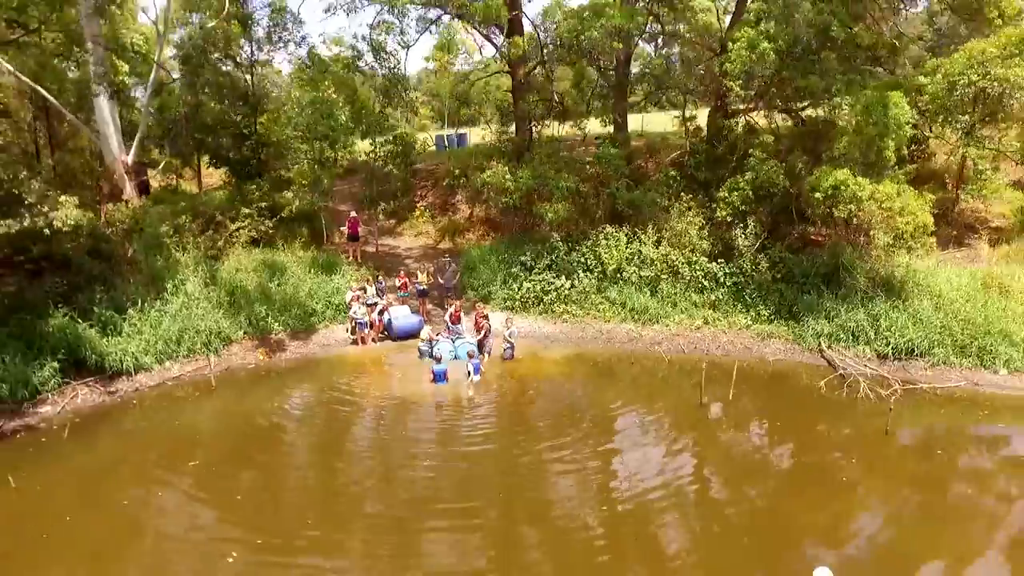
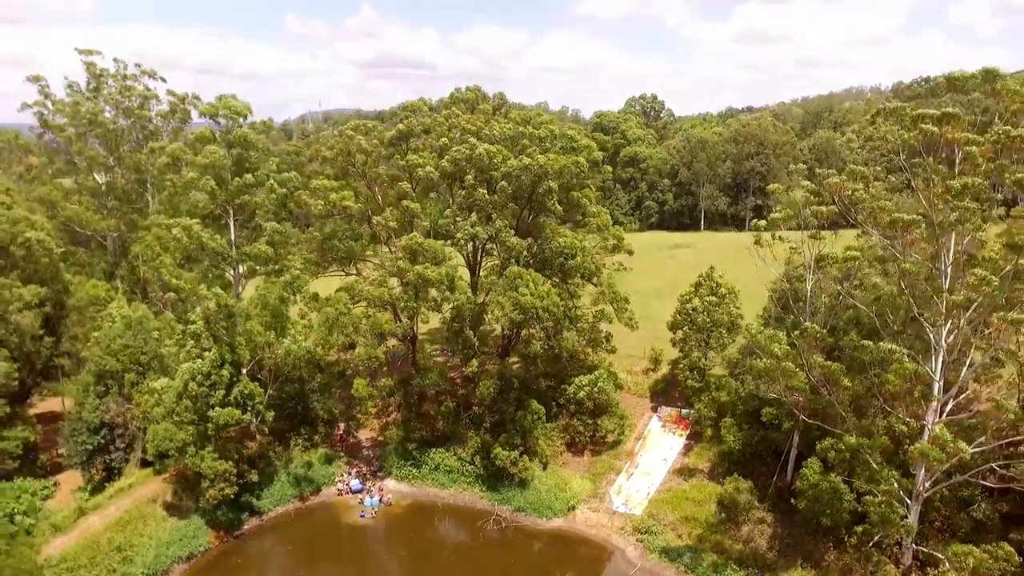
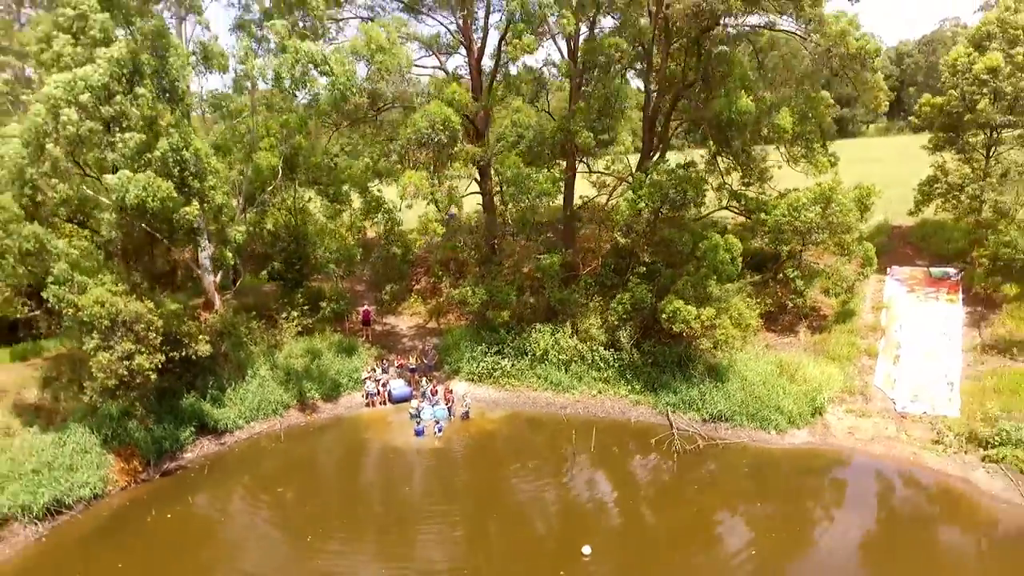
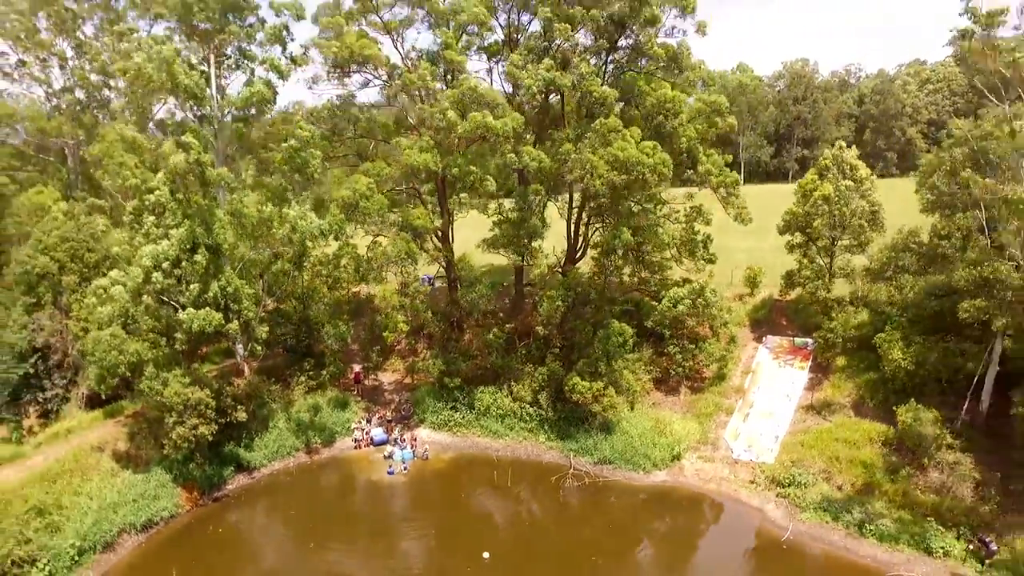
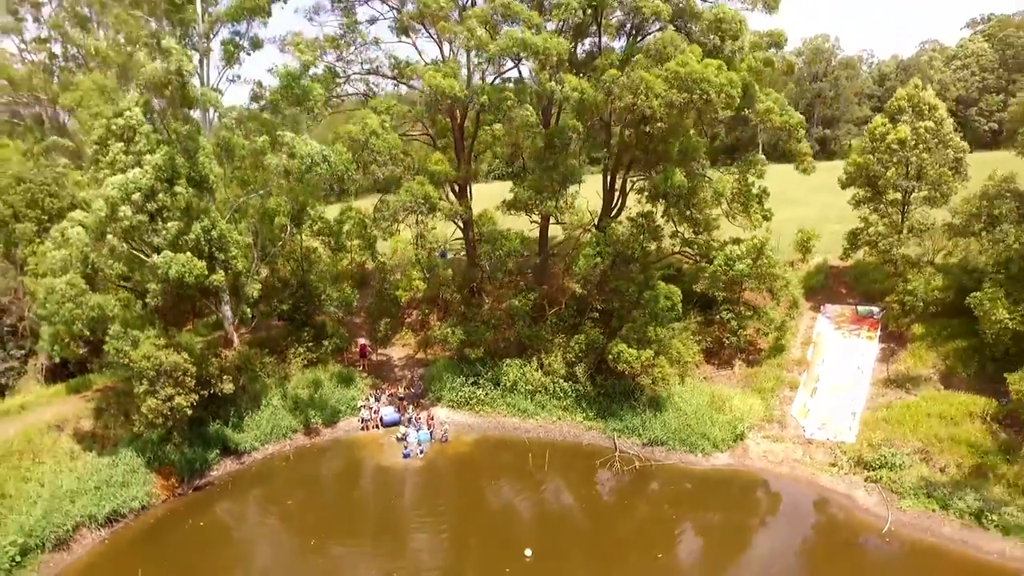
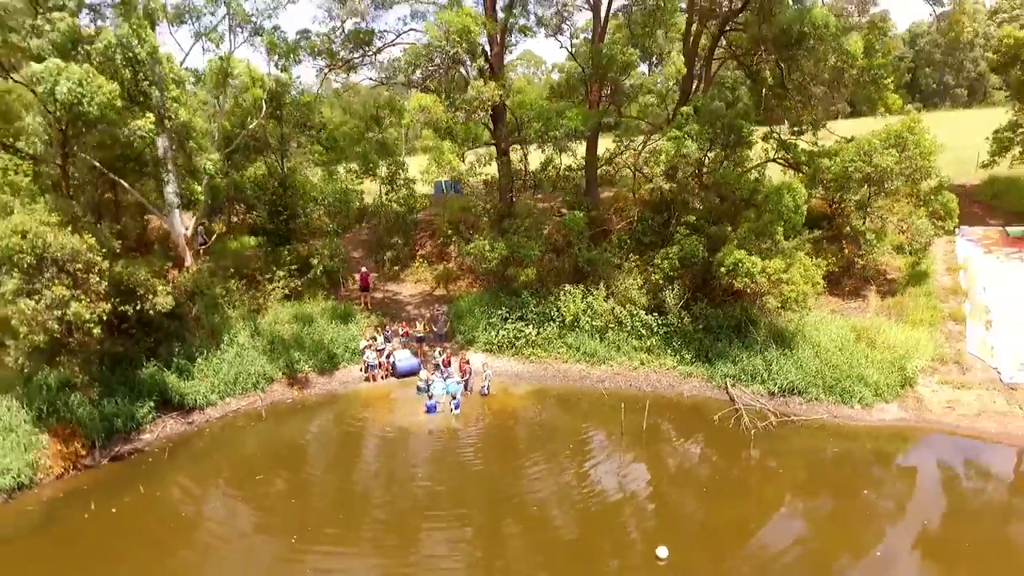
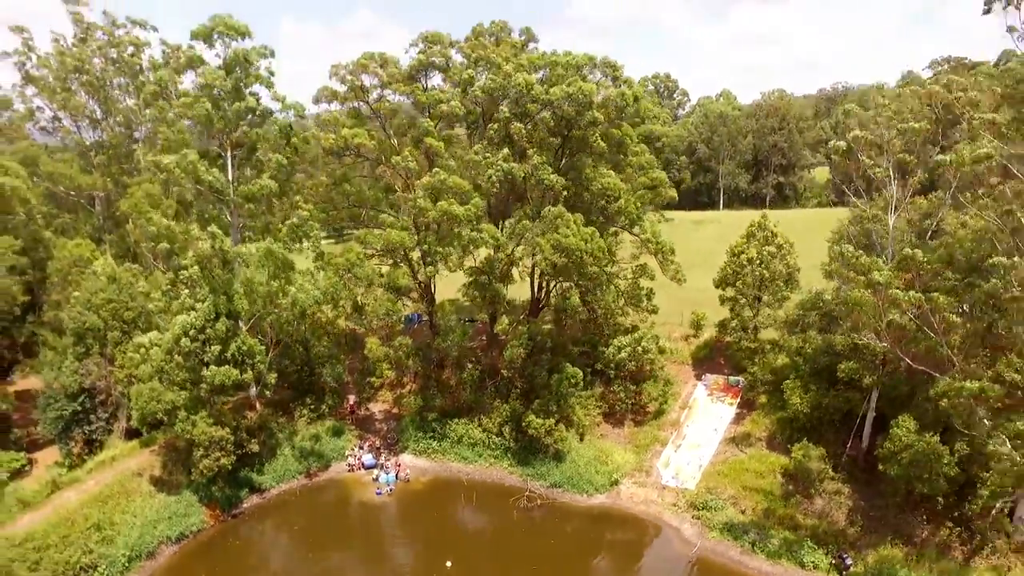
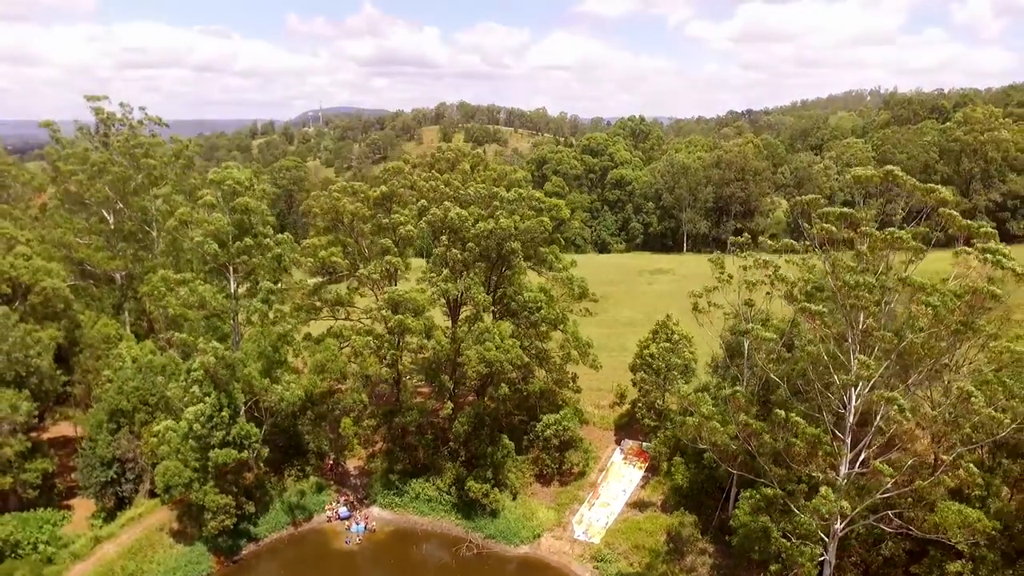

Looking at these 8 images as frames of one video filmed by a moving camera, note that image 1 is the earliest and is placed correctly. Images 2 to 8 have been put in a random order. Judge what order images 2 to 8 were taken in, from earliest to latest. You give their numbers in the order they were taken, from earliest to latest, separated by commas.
6, 3, 5, 4, 7, 2, 8
